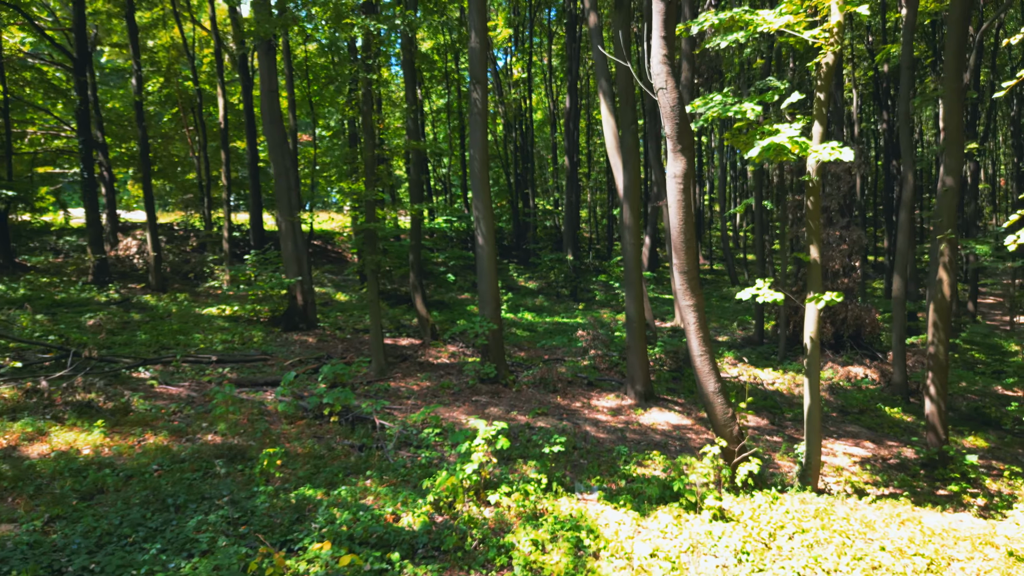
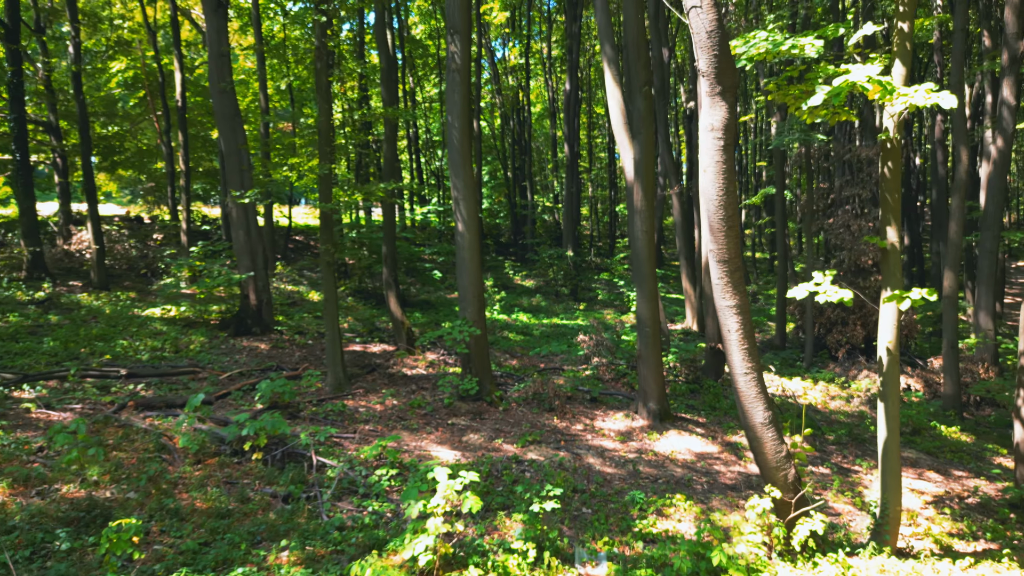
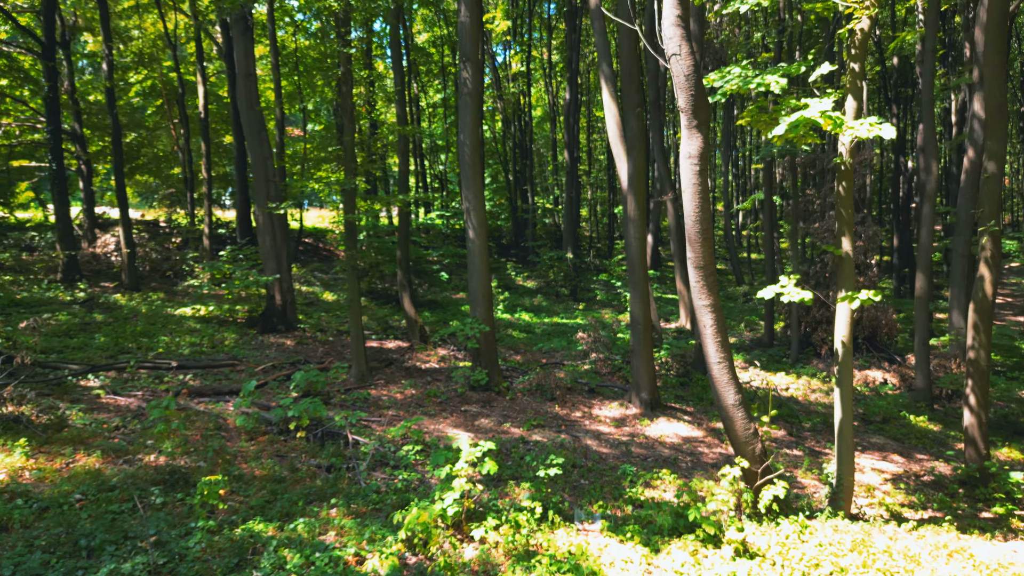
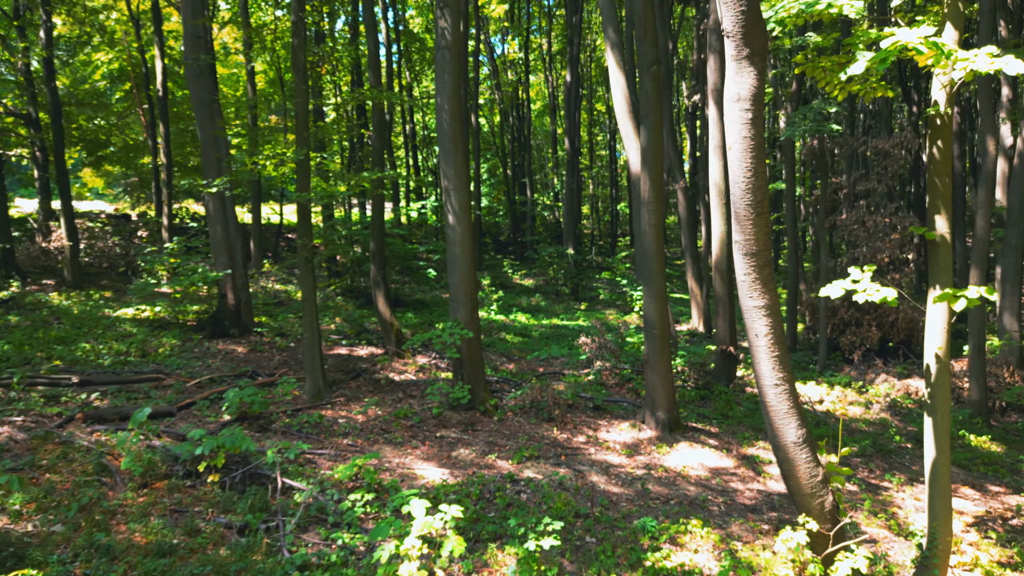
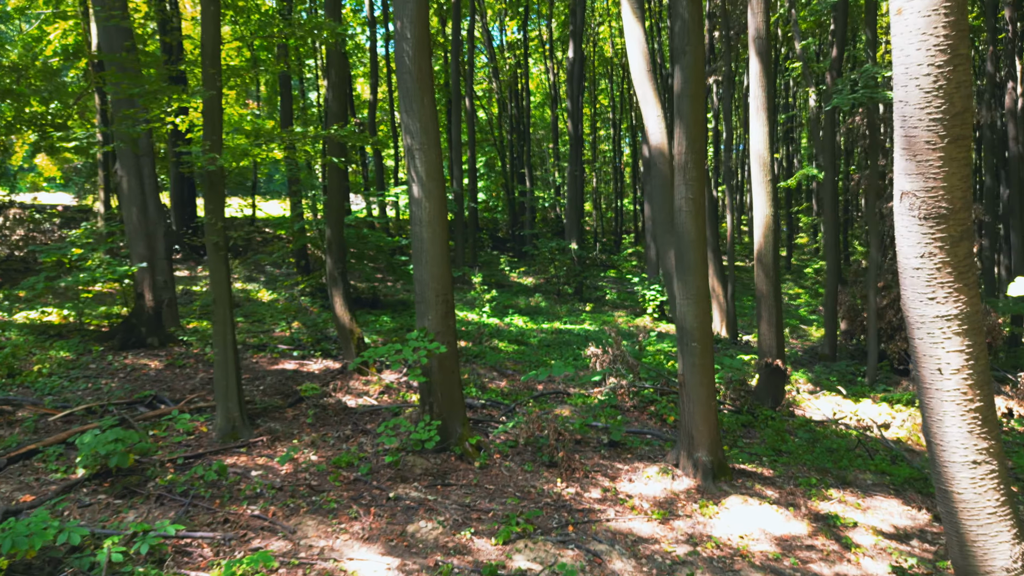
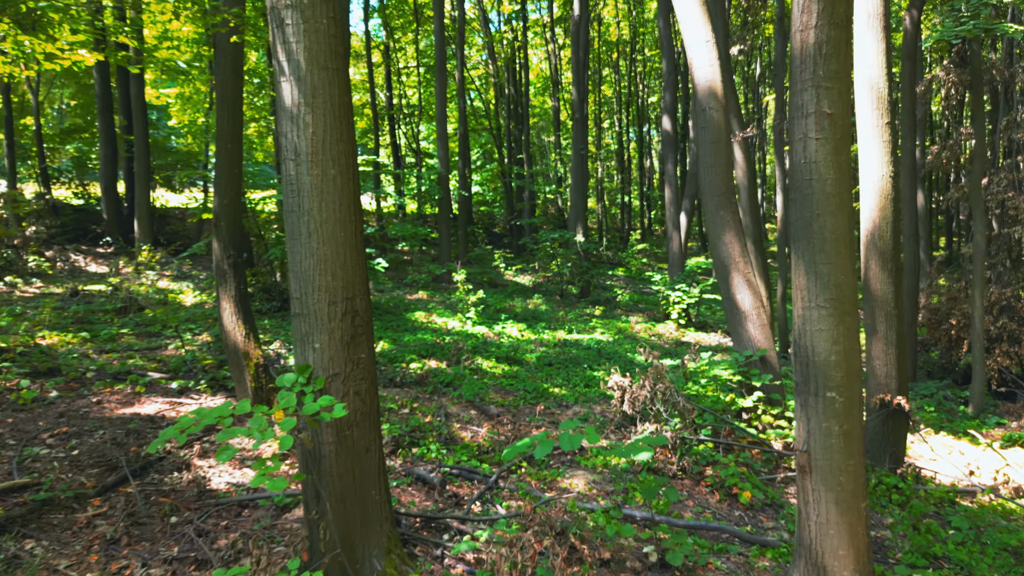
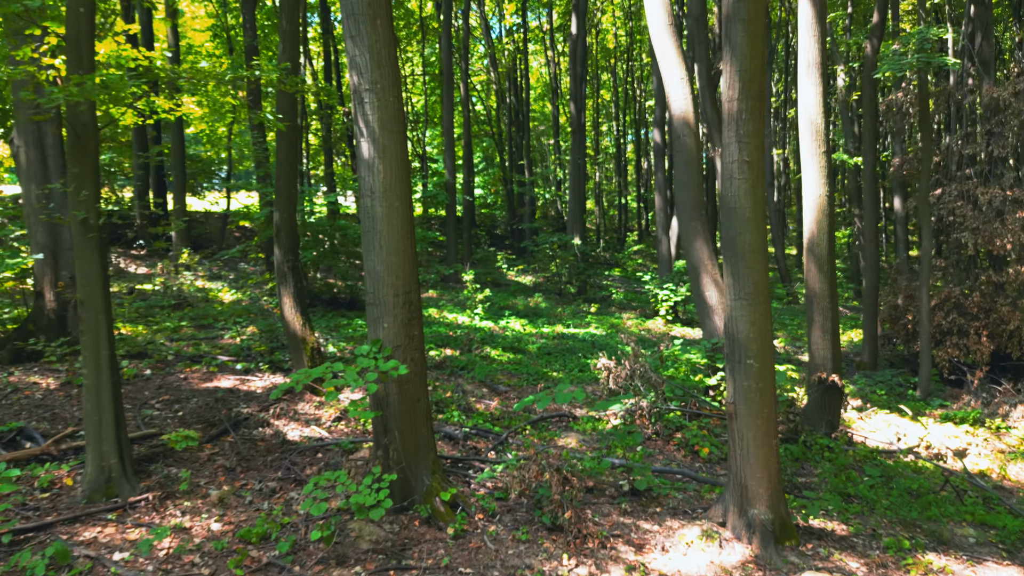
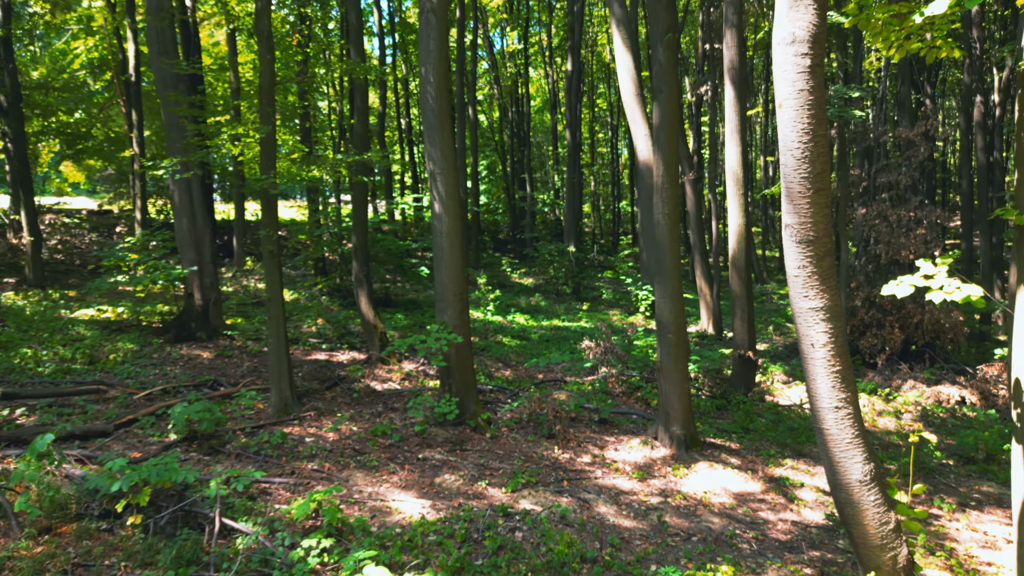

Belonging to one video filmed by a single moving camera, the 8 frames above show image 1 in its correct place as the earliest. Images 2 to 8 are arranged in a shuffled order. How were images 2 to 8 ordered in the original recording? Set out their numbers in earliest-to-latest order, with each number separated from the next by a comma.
3, 2, 4, 8, 5, 7, 6
